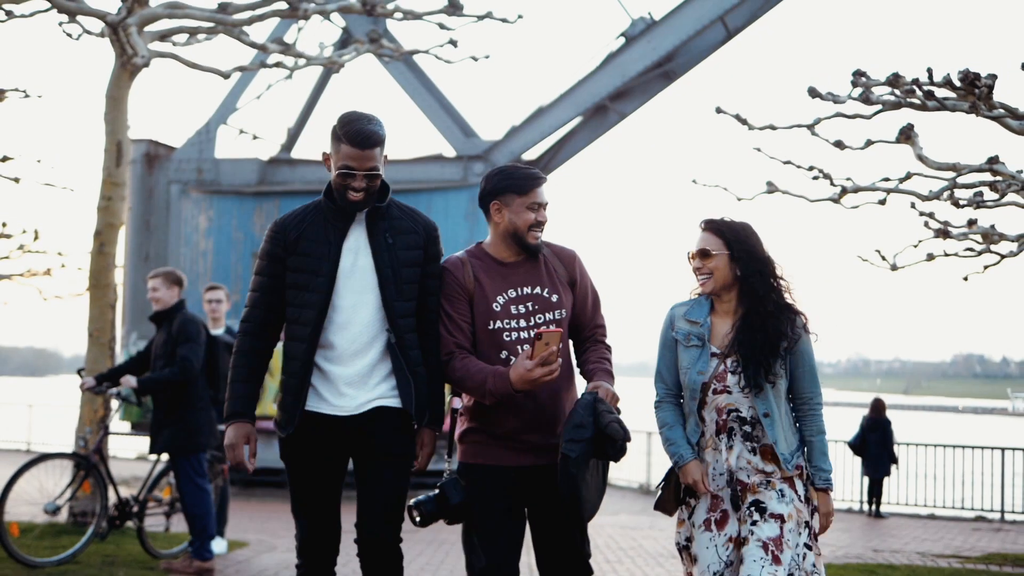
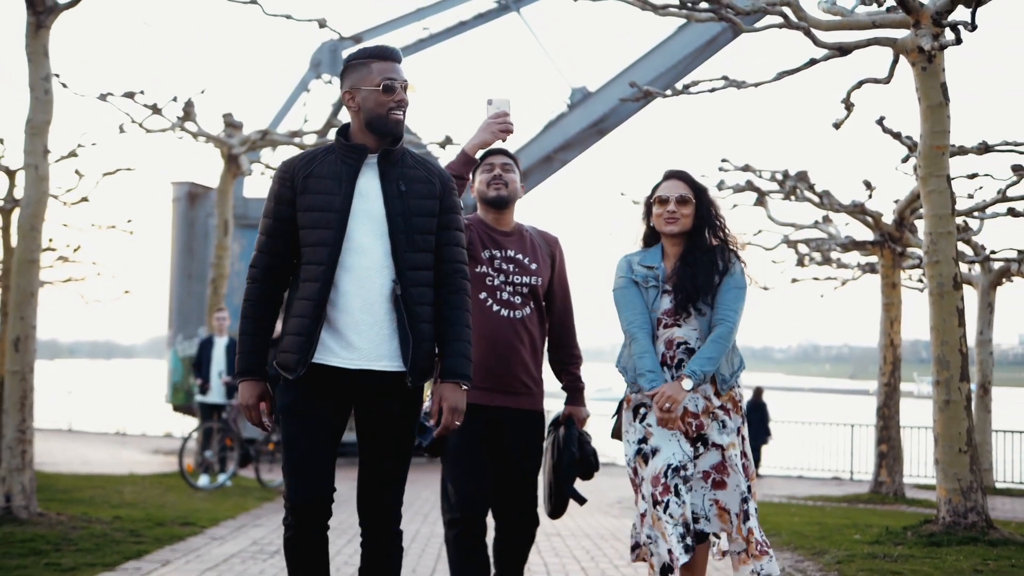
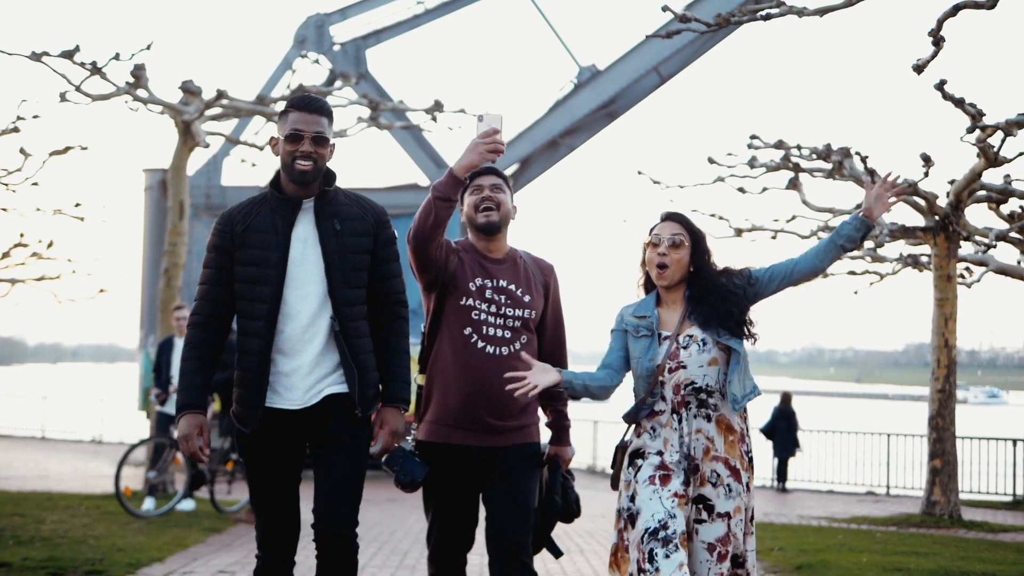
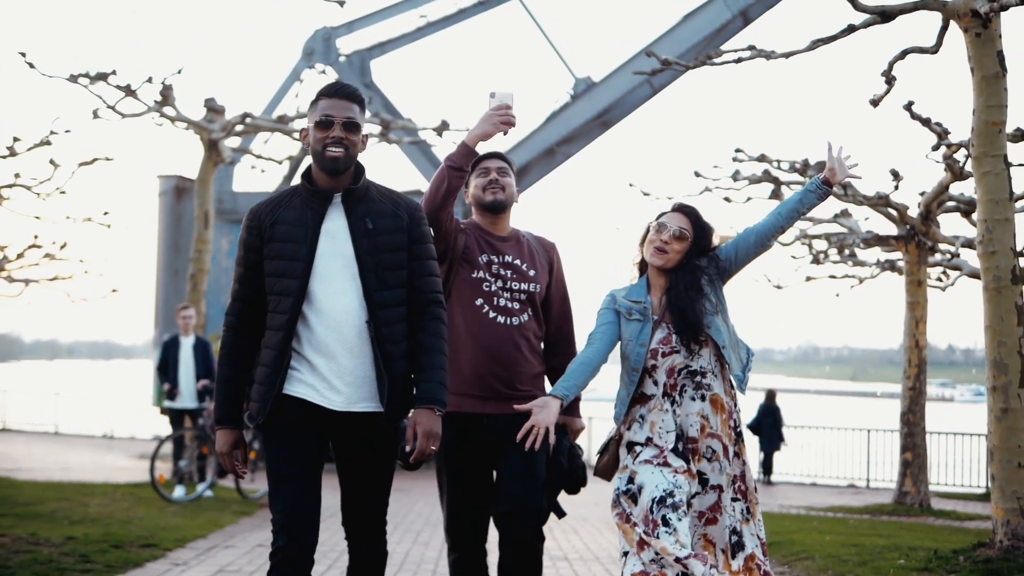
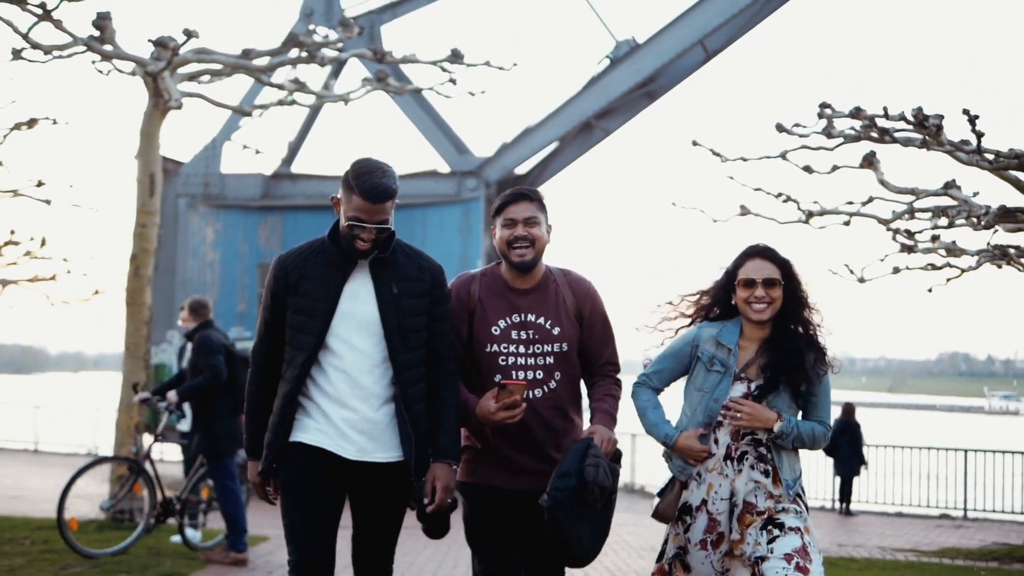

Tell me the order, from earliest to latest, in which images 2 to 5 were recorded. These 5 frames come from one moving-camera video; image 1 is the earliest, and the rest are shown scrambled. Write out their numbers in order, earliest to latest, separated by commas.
5, 3, 4, 2
